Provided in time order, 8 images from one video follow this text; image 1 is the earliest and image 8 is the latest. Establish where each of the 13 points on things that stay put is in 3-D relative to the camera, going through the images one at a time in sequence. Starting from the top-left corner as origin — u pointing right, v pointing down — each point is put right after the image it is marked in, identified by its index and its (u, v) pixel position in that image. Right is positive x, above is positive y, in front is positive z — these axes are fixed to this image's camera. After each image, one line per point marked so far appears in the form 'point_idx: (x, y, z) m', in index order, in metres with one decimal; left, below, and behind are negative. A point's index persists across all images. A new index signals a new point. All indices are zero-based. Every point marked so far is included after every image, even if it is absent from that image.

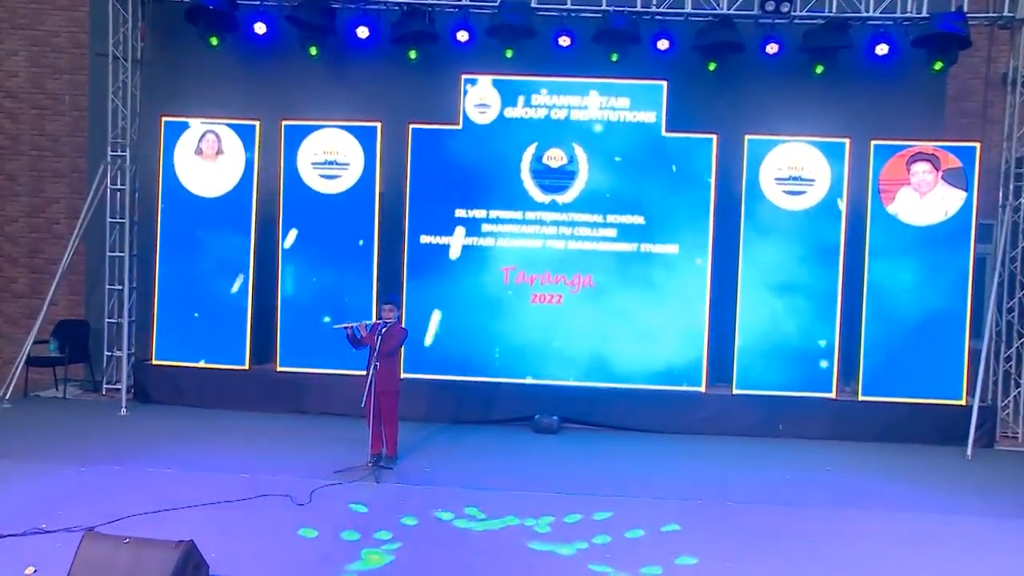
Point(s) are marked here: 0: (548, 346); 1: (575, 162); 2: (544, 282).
0: (+0.3, -0.5, +9.1) m
1: (+0.5, +1.0, +9.0) m
2: (+0.3, 0.0, +9.1) m
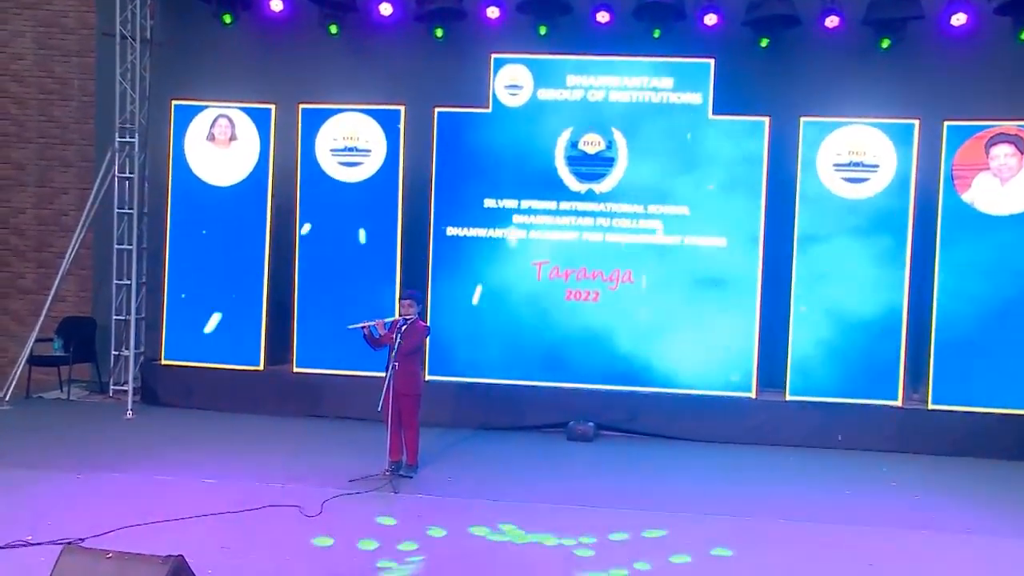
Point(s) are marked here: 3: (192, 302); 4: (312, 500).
0: (+0.6, -0.4, +8.4) m
1: (+0.7, +1.0, +8.3) m
2: (+0.5, +0.1, +8.4) m
3: (-2.6, -0.1, +9.0) m
4: (-1.2, -1.3, +6.9) m
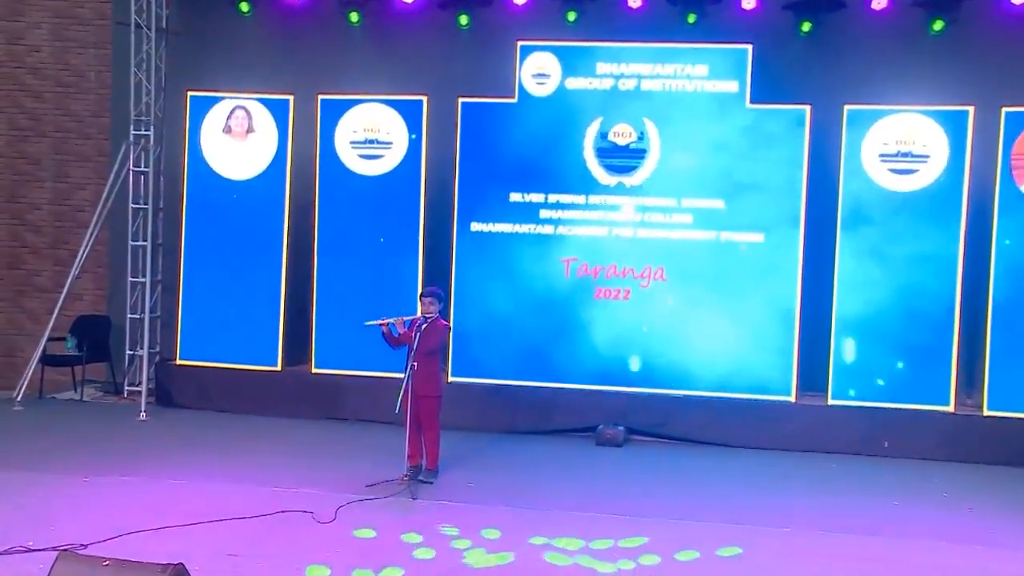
0: (+0.7, -0.4, +8.0) m
1: (+0.9, +1.0, +7.9) m
2: (+0.7, +0.1, +8.0) m
3: (-2.3, -0.1, +8.7) m
4: (-1.1, -1.3, +6.6) m
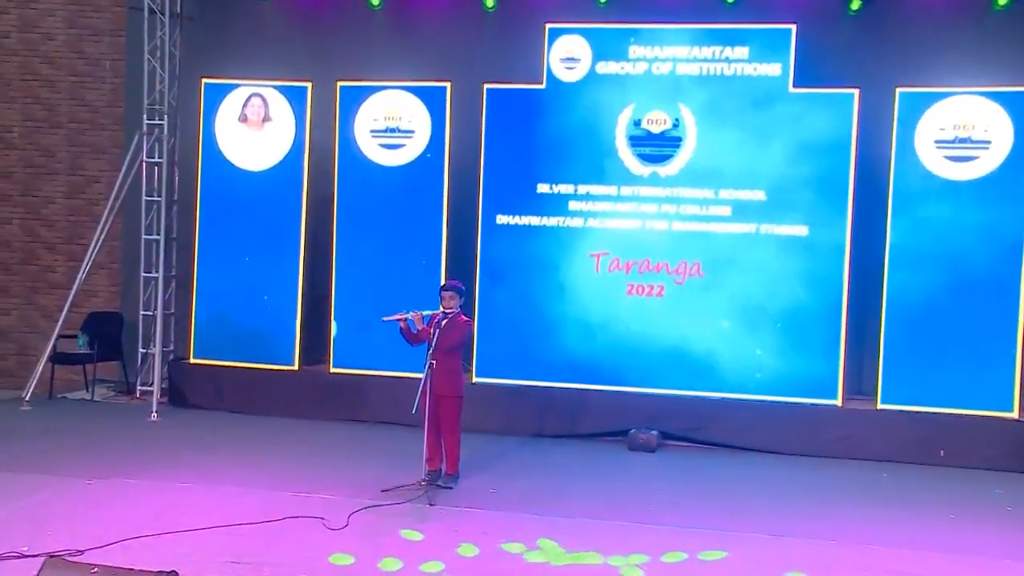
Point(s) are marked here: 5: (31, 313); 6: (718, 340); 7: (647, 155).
0: (+0.9, -0.4, +7.6) m
1: (+1.1, +1.1, +7.5) m
2: (+0.9, +0.1, +7.6) m
3: (-2.1, -0.1, +8.3) m
4: (-1.0, -1.2, +6.2) m
5: (-4.0, -0.2, +9.4) m
6: (+1.4, -0.3, +7.5) m
7: (+0.9, +0.9, +7.6) m
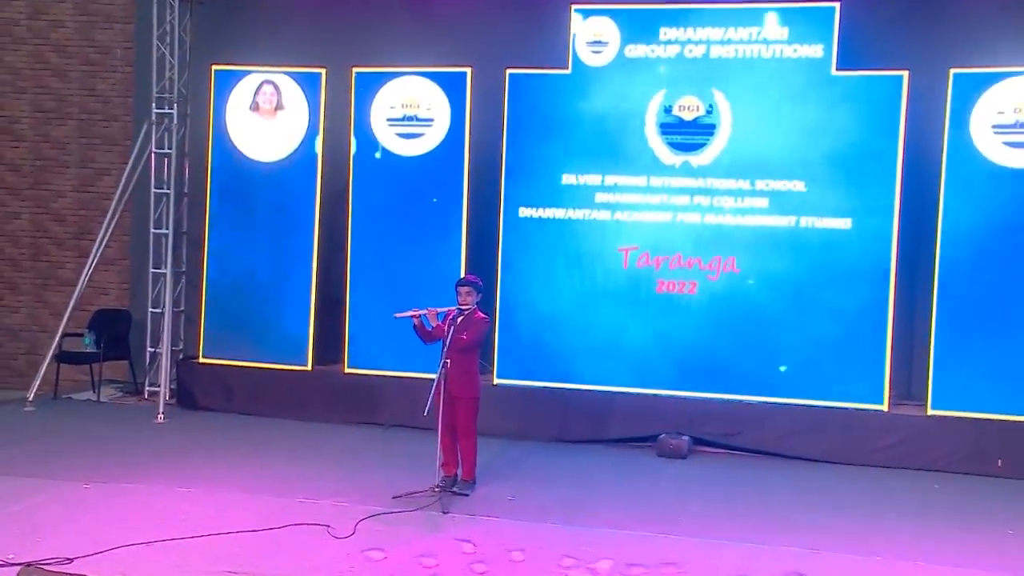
0: (+1.1, -0.4, +7.1) m
1: (+1.3, +1.1, +7.0) m
2: (+1.0, +0.1, +7.1) m
3: (-2.0, 0.0, +8.0) m
4: (-0.9, -1.2, +5.8) m
5: (-3.8, -0.2, +9.1) m
6: (+1.5, -0.3, +7.0) m
7: (+1.1, +0.9, +7.1) m
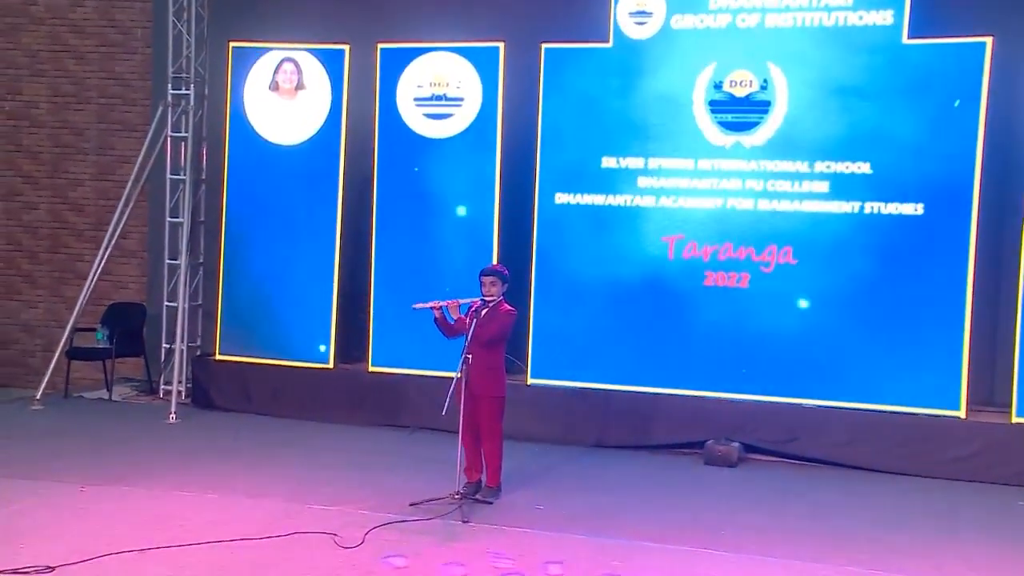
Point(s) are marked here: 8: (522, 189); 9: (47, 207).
0: (+1.3, -0.3, +6.5) m
1: (+1.5, +1.1, +6.4) m
2: (+1.2, +0.2, +6.5) m
3: (-1.7, 0.0, +7.5) m
4: (-0.7, -1.1, +5.2) m
5: (-3.5, -0.1, +8.7) m
6: (+1.7, -0.3, +6.3) m
7: (+1.3, +1.0, +6.5) m
8: (+0.1, +0.6, +7.2) m
9: (-3.6, +0.6, +8.7) m
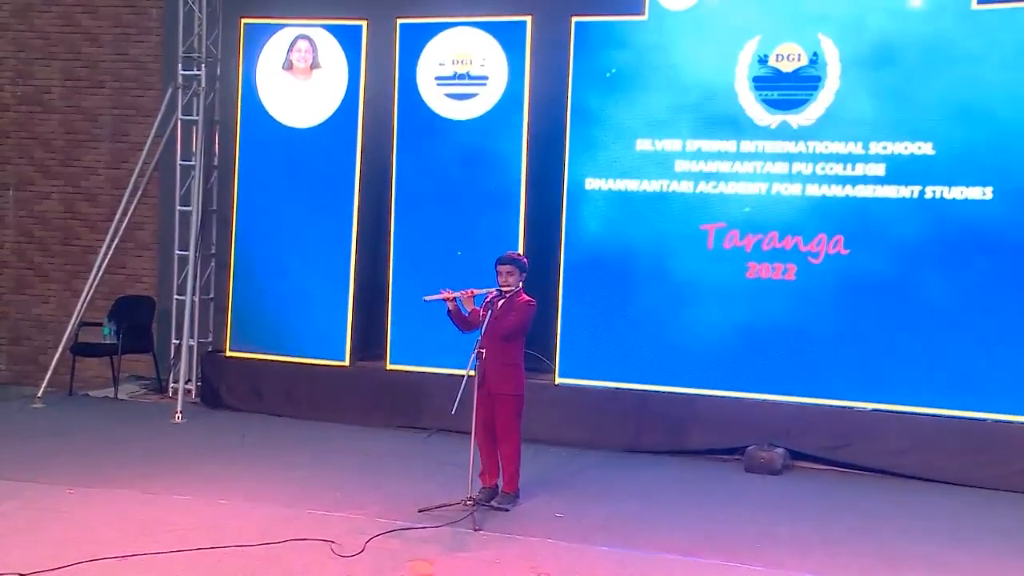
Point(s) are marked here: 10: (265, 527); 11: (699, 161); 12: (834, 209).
0: (+1.4, -0.3, +5.9) m
1: (+1.6, +1.2, +5.9) m
2: (+1.4, +0.2, +6.0) m
3: (-1.6, +0.1, +7.0) m
4: (-0.7, -1.0, +4.7) m
5: (-3.3, -0.1, +8.4) m
6: (+1.8, -0.2, +5.8) m
7: (+1.4, +1.0, +6.0) m
8: (+0.2, +0.7, +6.7) m
9: (-3.4, +0.7, +8.3) m
10: (-1.1, -1.0, +4.9) m
11: (+1.0, +0.7, +6.1) m
12: (+1.7, +0.4, +5.8) m
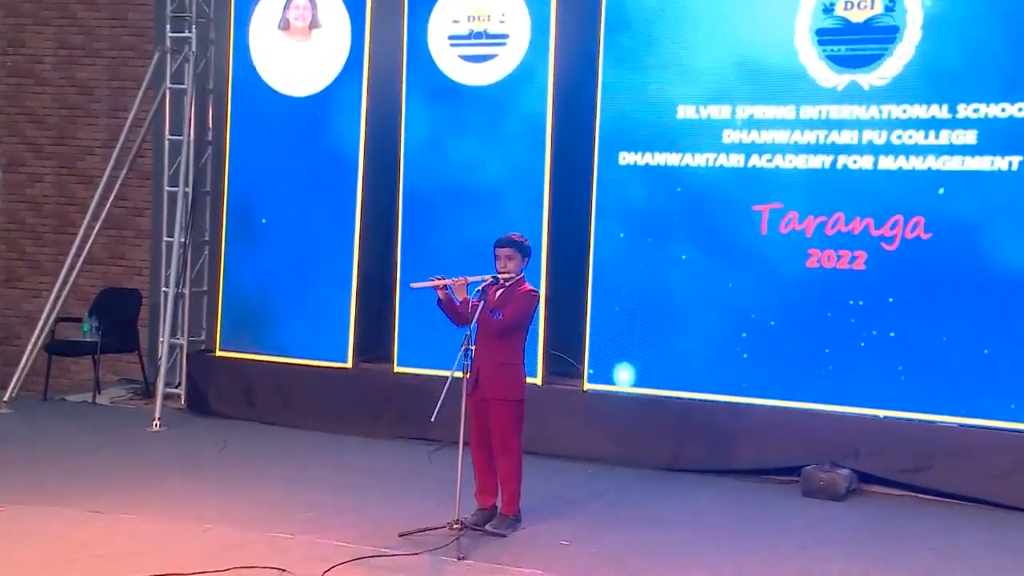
0: (+1.4, -0.3, +5.0) m
1: (+1.7, +1.2, +4.9) m
2: (+1.4, +0.3, +5.0) m
3: (-1.4, +0.1, +6.2) m
4: (-0.7, -0.9, +3.8) m
5: (-3.1, 0.0, +7.6) m
6: (+1.9, -0.2, +4.8) m
7: (+1.5, +1.0, +5.0) m
8: (+0.3, +0.7, +5.8) m
9: (-3.2, +0.7, +7.6) m
10: (-1.1, -0.9, +4.1) m
11: (+1.1, +0.7, +5.2) m
12: (+1.7, +0.5, +4.9) m
